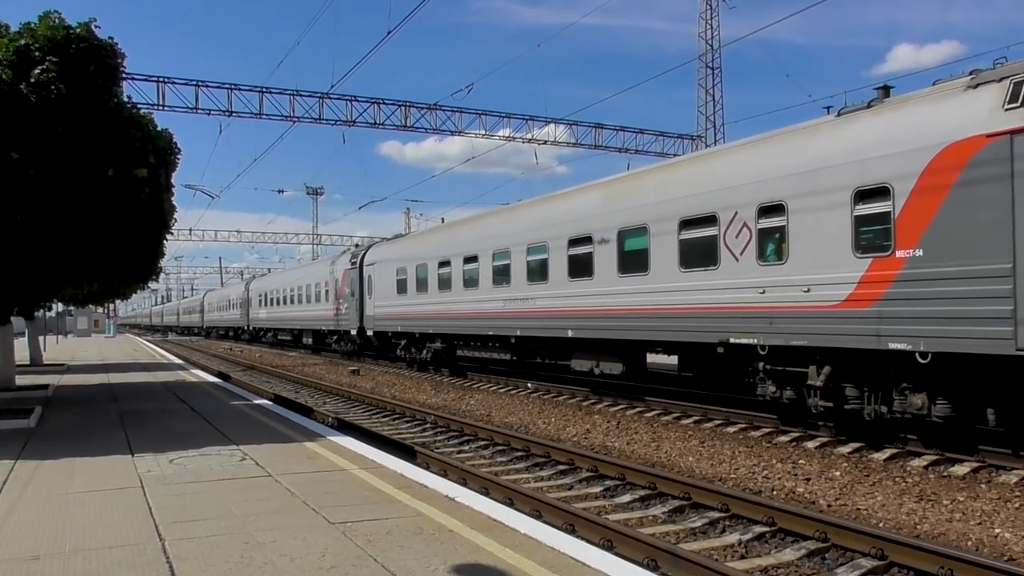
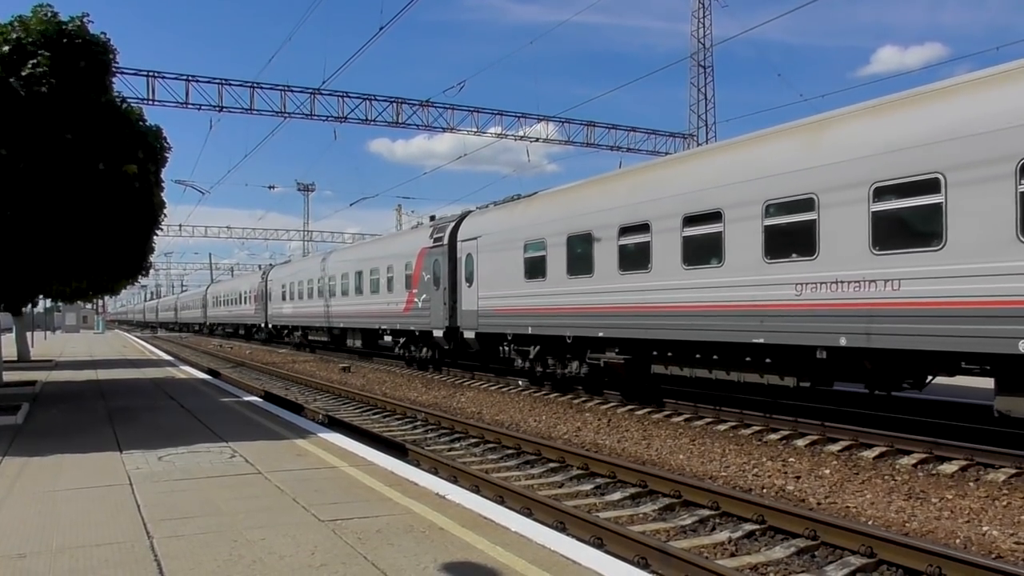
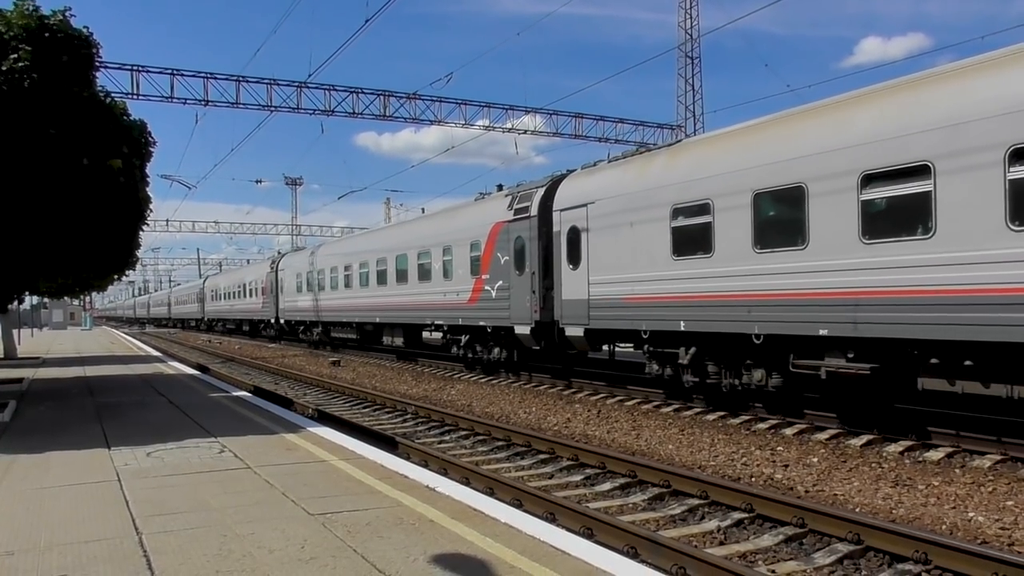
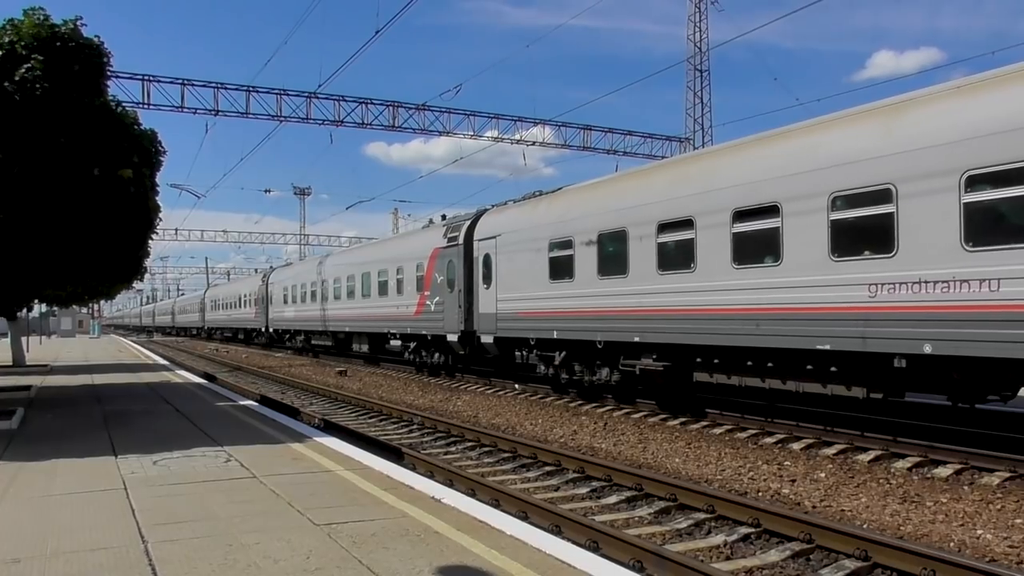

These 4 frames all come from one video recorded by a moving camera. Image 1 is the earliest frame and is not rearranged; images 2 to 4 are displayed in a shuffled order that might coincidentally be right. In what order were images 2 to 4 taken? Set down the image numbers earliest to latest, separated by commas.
2, 4, 3
